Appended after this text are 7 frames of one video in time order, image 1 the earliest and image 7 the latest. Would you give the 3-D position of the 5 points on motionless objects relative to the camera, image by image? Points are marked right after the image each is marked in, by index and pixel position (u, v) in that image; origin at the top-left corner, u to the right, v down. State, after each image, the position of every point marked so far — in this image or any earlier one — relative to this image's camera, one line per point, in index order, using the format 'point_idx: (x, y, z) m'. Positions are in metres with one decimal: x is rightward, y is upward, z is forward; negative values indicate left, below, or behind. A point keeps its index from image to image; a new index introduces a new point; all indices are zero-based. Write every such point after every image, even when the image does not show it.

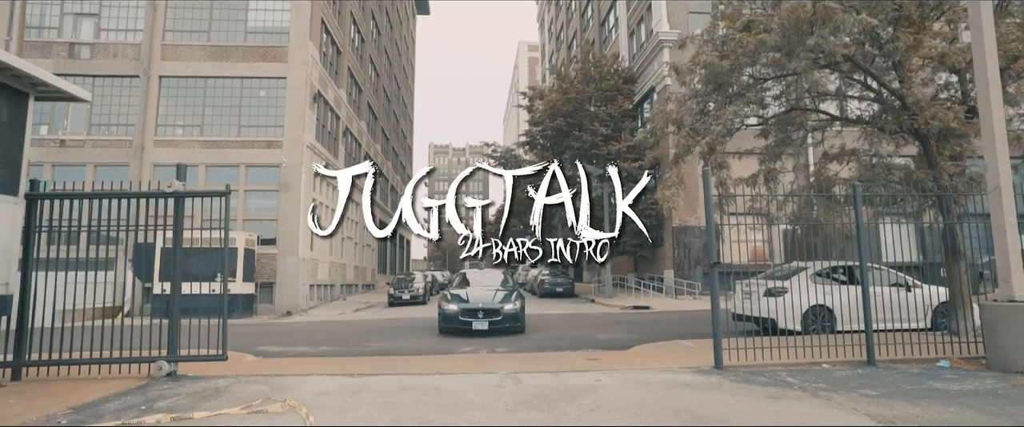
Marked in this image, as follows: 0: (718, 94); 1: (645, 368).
0: (+4.2, +2.5, +11.4) m
1: (+1.8, -2.1, +7.4) m
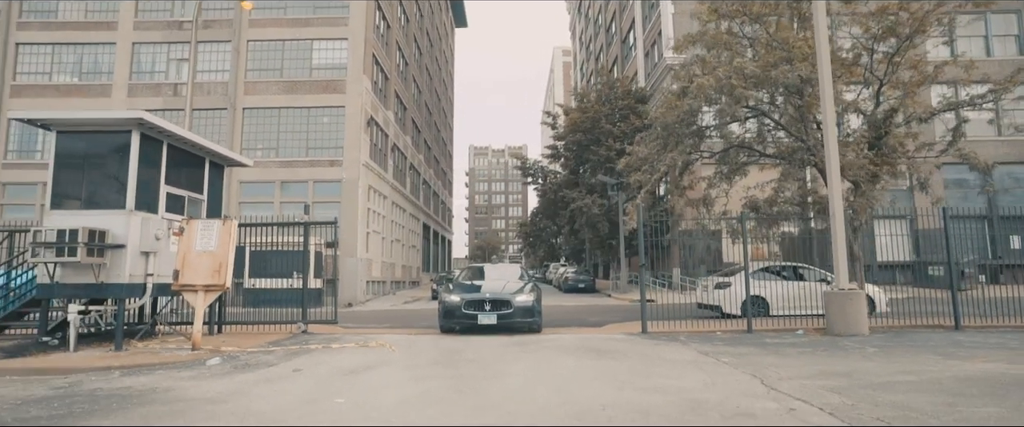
0: (+4.5, +2.1, +15.2) m
1: (+1.8, -2.5, +11.5) m
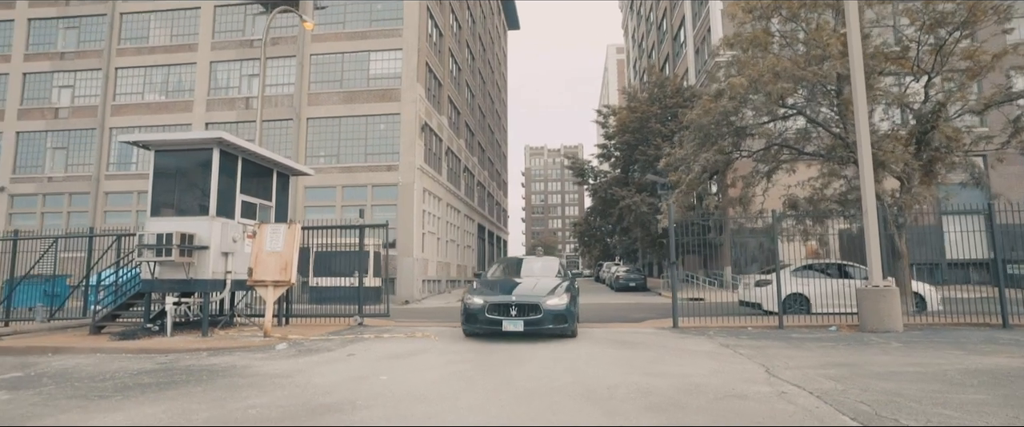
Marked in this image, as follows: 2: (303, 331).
0: (+5.6, +2.1, +15.5) m
1: (+2.6, -2.5, +12.0) m
2: (-4.1, -2.3, +10.6) m
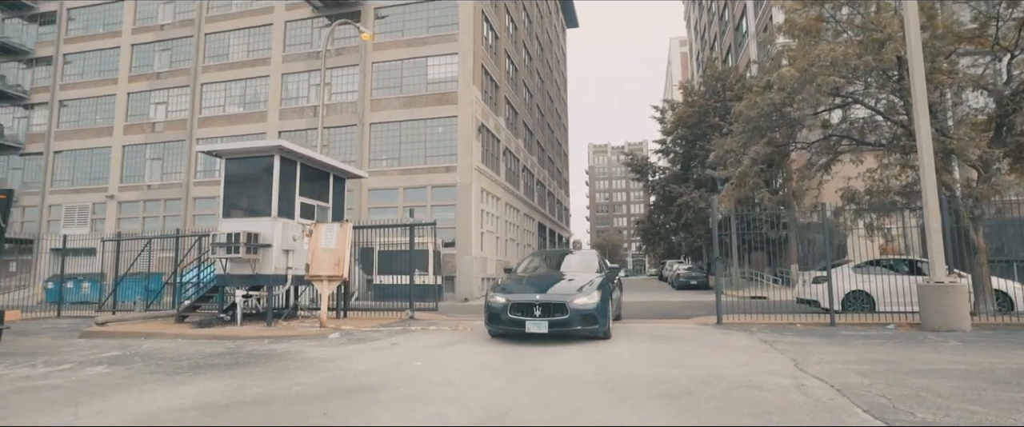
0: (+6.9, +2.3, +15.1) m
1: (+3.6, -2.4, +12.0) m
2: (-3.2, -2.3, +11.3) m
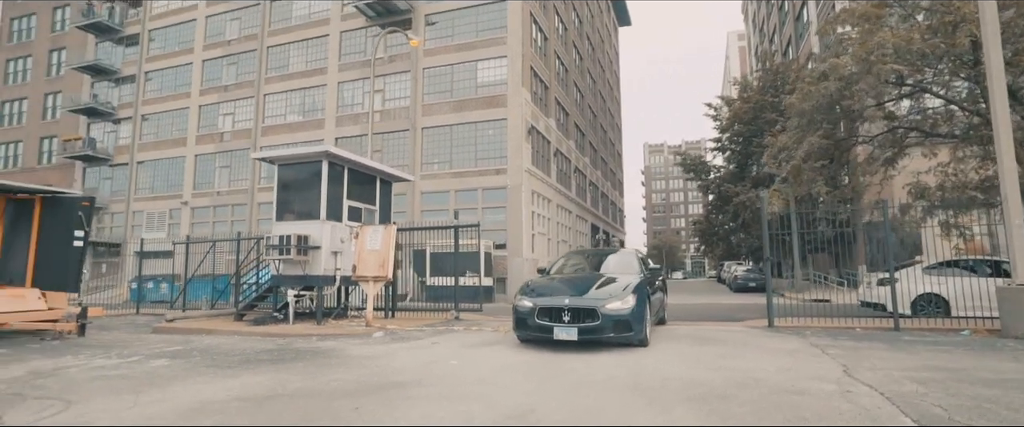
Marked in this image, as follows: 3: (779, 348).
0: (+8.0, +2.3, +14.4) m
1: (+4.5, -2.4, +11.6) m
2: (-2.3, -2.3, +11.6) m
3: (+4.0, -2.0, +8.2) m
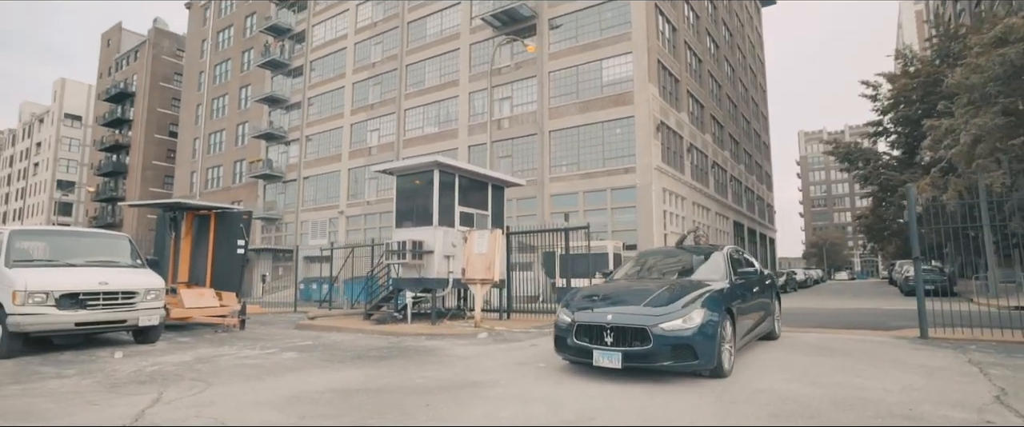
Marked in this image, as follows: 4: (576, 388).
0: (+10.6, +2.5, +12.0) m
1: (+6.6, -2.3, +10.1) m
2: (0.0, -2.4, +11.9) m
3: (+5.3, -2.0, +7.0) m
4: (+0.7, -1.9, +5.9) m
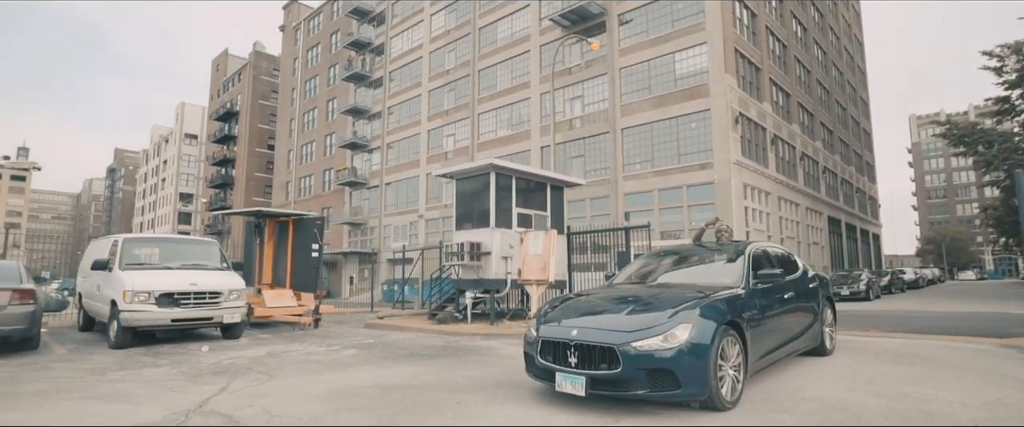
0: (+11.7, +2.8, +10.3) m
1: (+7.6, -2.1, +9.1) m
2: (+1.3, -2.4, +11.9) m
3: (+5.8, -1.8, +6.2) m
4: (+1.1, -1.9, +5.8) m
